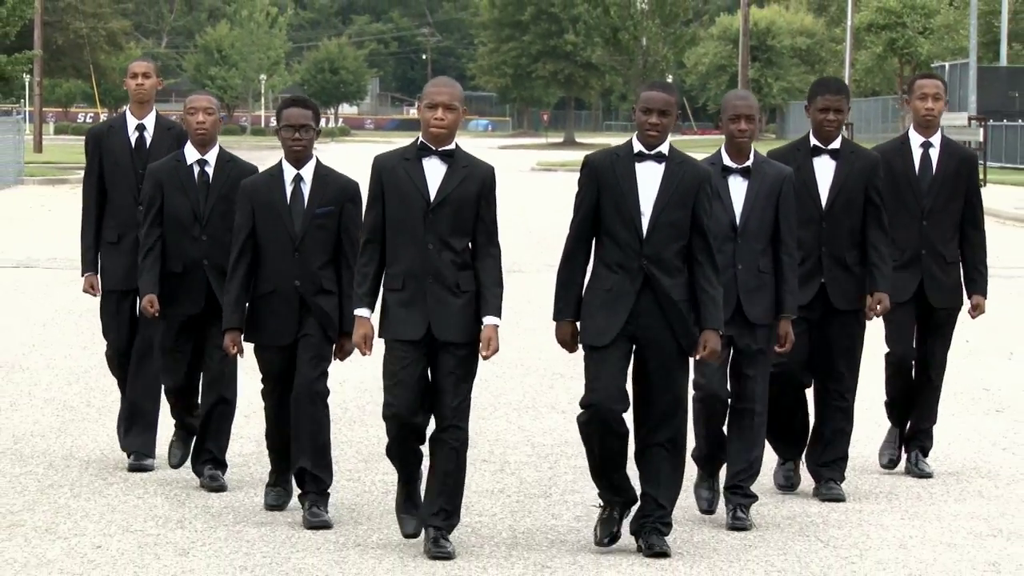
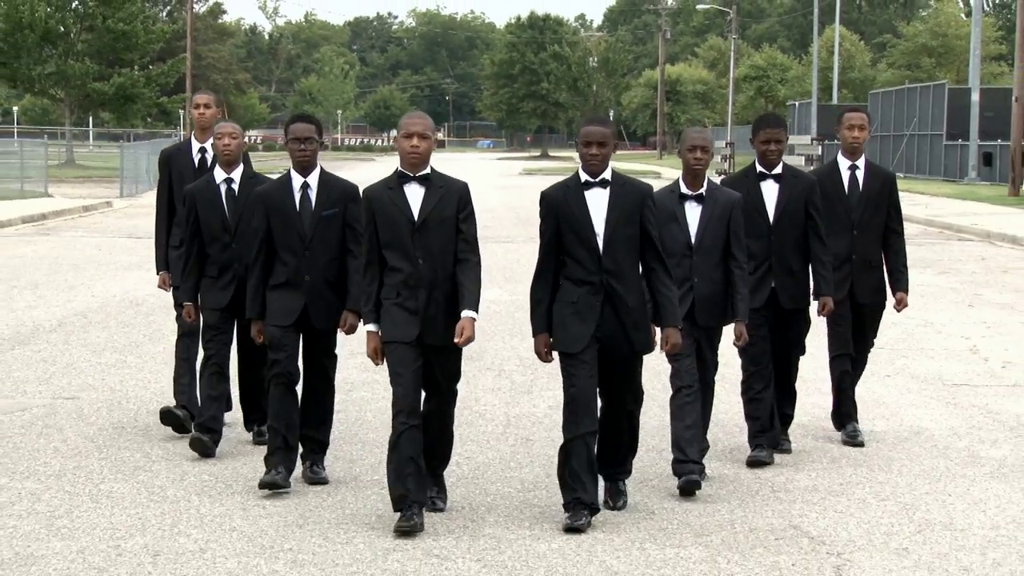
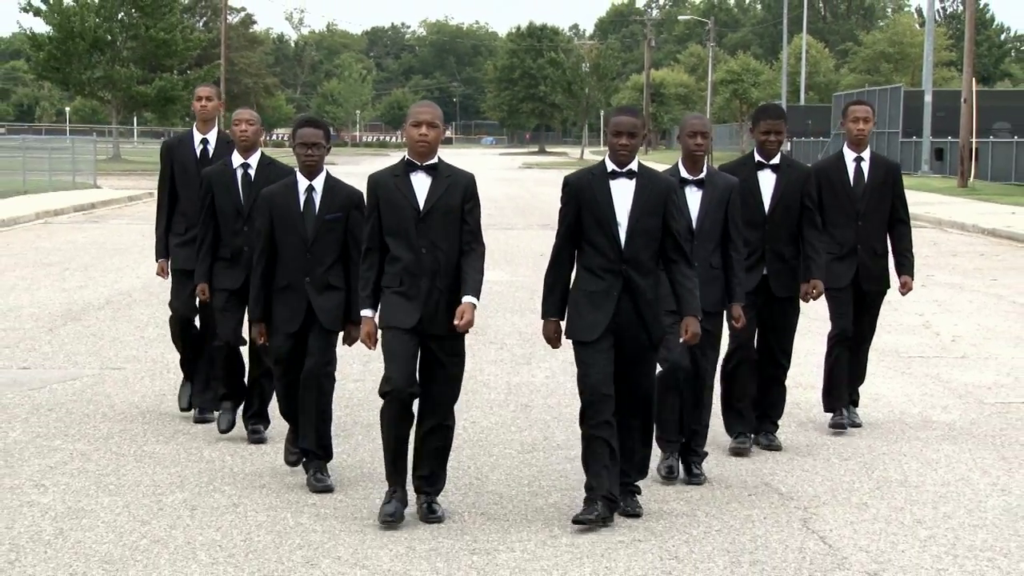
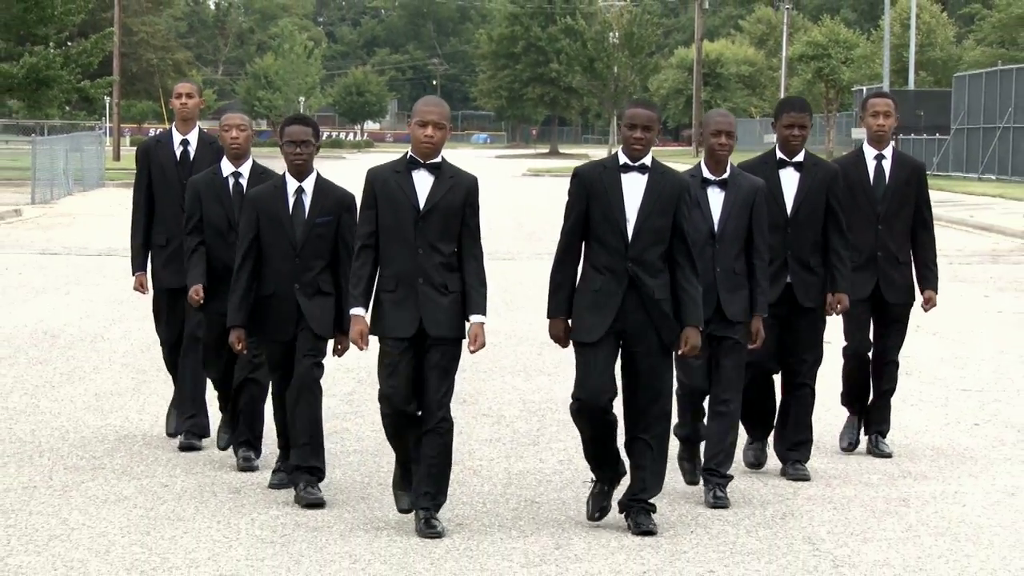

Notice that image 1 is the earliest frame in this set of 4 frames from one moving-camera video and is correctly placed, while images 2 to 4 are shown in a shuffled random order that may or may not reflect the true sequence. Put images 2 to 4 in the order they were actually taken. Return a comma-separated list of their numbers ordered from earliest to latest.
4, 2, 3
